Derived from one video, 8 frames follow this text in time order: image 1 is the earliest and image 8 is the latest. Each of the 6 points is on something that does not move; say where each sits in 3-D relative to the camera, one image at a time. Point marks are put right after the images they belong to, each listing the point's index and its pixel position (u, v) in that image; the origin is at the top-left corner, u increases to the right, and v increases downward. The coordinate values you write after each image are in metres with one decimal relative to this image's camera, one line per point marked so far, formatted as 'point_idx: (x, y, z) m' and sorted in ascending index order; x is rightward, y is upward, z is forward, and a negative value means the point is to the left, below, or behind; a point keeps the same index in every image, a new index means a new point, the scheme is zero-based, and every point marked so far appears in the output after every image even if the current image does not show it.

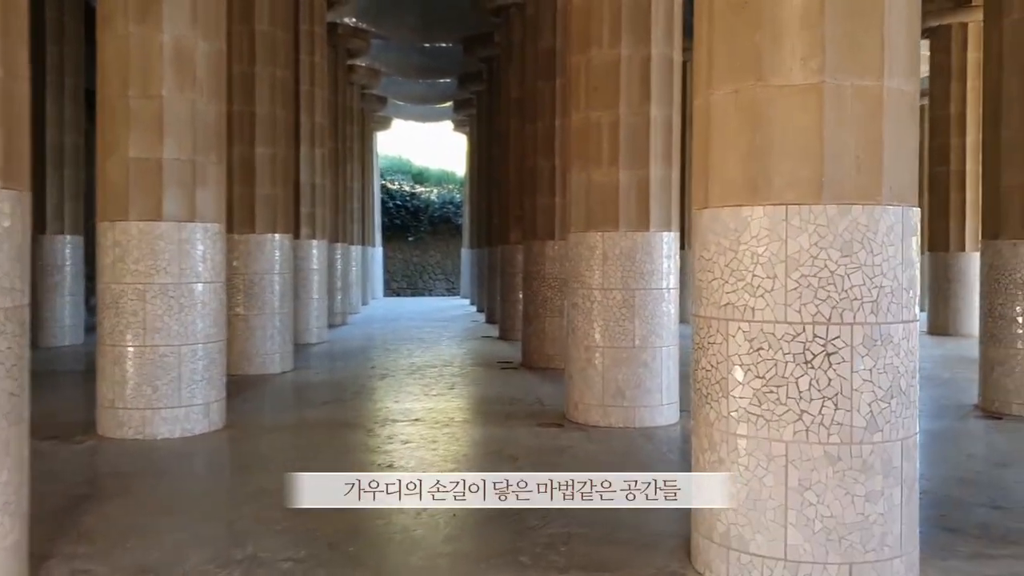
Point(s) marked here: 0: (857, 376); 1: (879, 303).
0: (+2.2, -0.6, +5.7) m
1: (+2.3, -0.1, +5.7) m
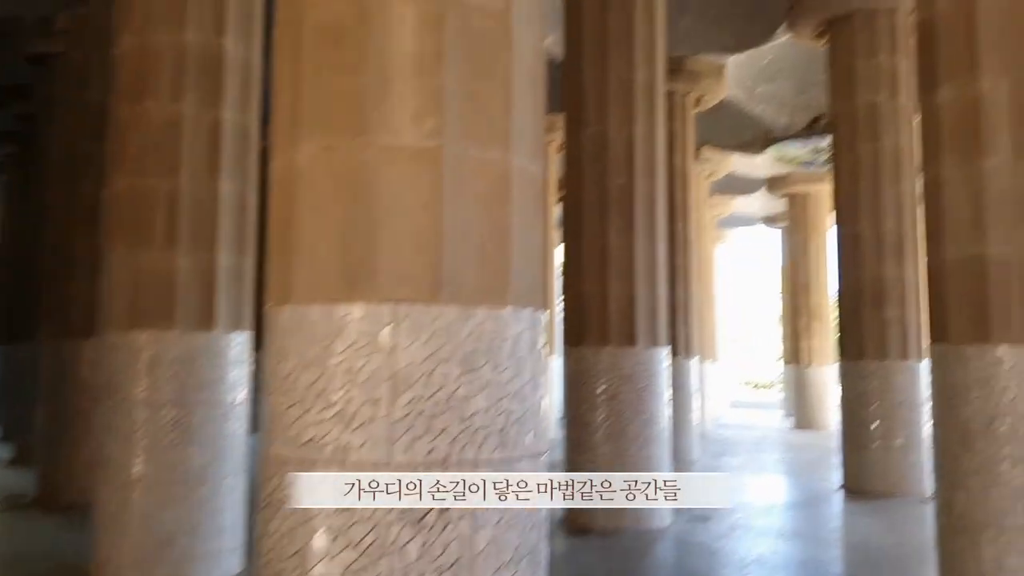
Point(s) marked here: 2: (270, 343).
0: (-0.1, -1.2, +4.2) m
1: (0.0, -0.7, +4.3) m
2: (-1.2, -0.3, +4.6) m
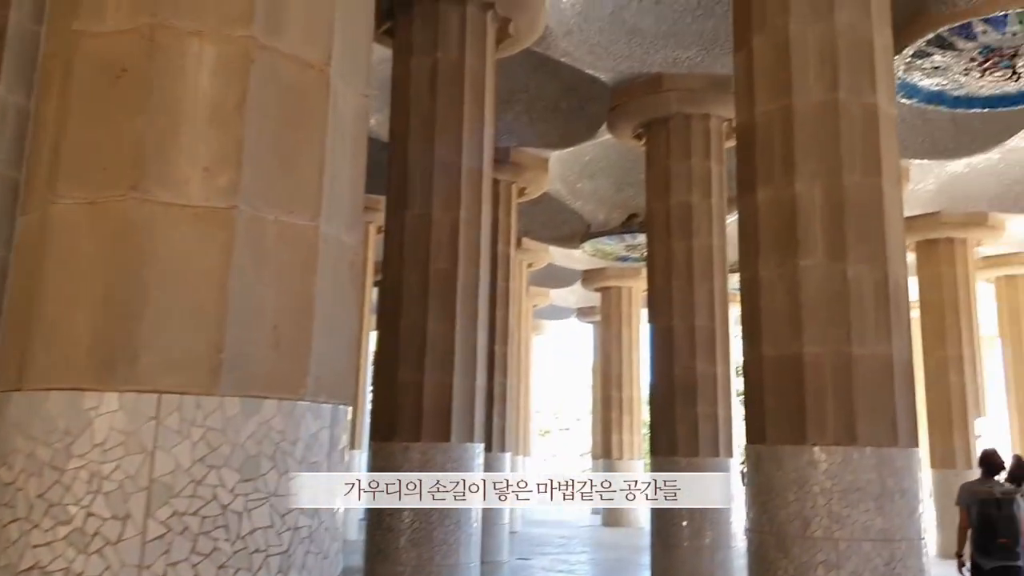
0: (-1.0, -1.5, +3.4) m
1: (-0.9, -1.1, +3.6) m
2: (-2.1, -0.6, +3.6) m
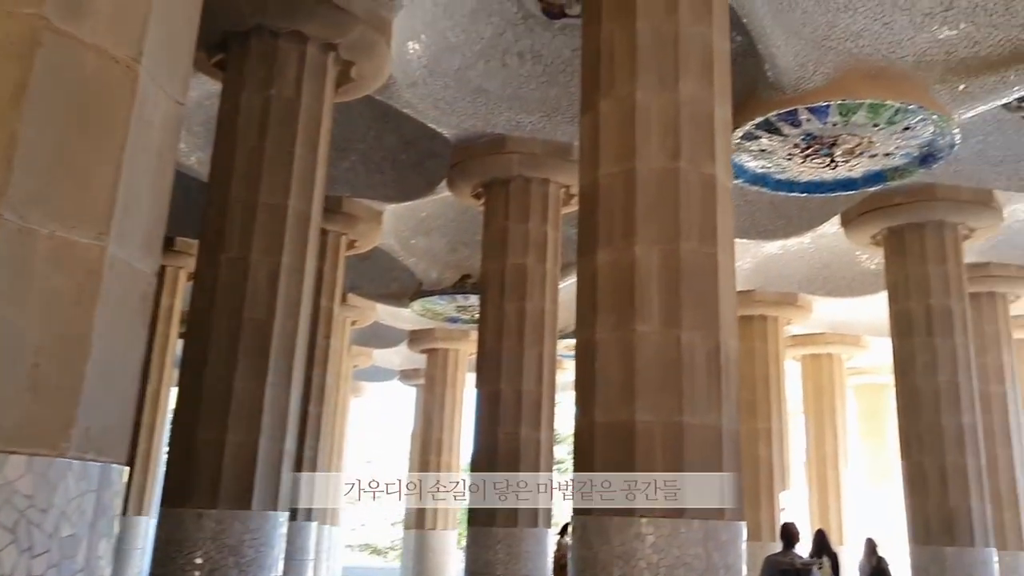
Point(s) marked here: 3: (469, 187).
0: (-1.6, -1.6, +2.6) m
1: (-1.5, -1.2, +2.8) m
2: (-2.7, -0.6, +2.7) m
3: (-0.7, +1.6, +14.3) m
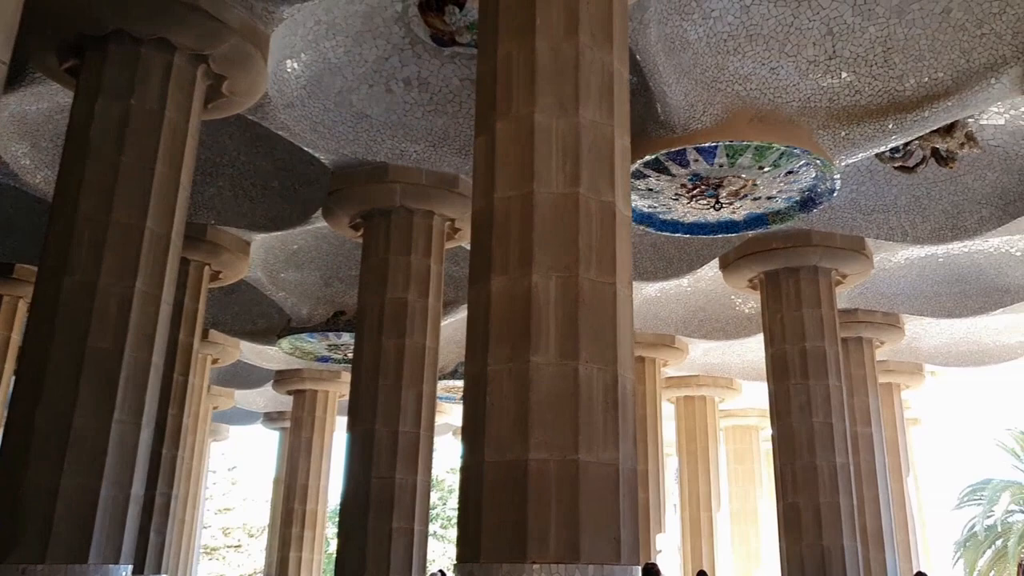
0: (-1.8, -1.6, +1.8) m
1: (-1.7, -1.1, +2.0) m
2: (-2.9, -0.6, +1.7) m
3: (-2.5, +1.1, +13.6) m
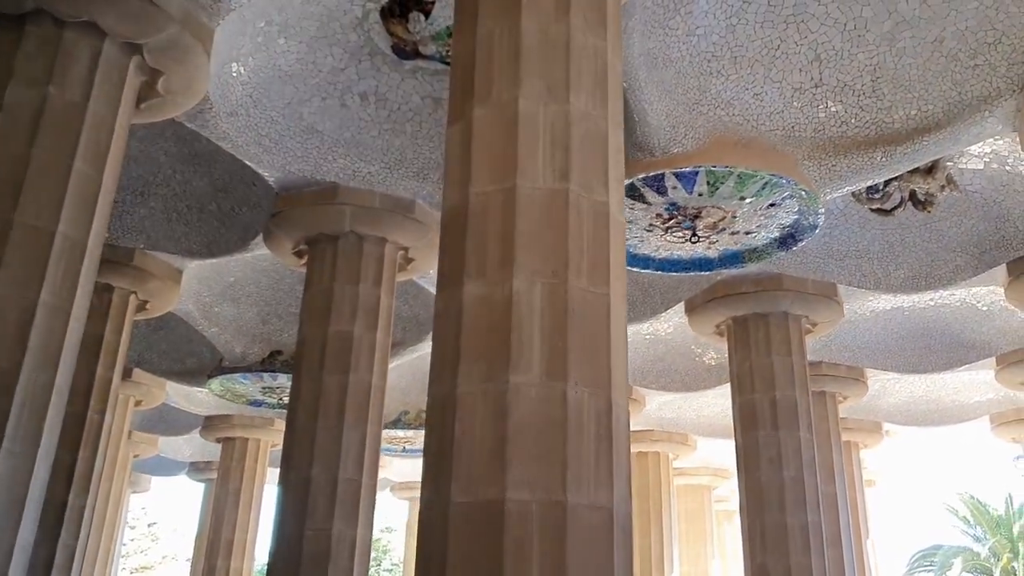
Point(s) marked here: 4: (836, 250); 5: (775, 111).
0: (-1.7, -1.3, +0.6) m
1: (-1.6, -0.9, +0.9) m
2: (-2.7, -0.2, +0.6) m
3: (-3.1, +0.7, +12.5) m
4: (+4.9, +0.6, +13.6) m
5: (+2.9, +2.0, +10.0) m
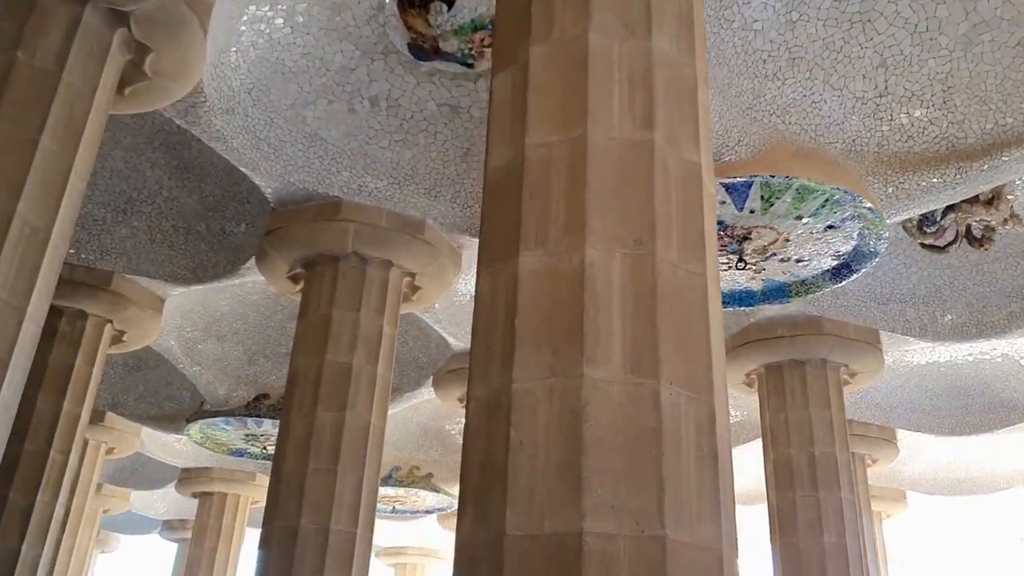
0: (-1.3, -0.7, -0.7) m
1: (-1.2, -0.3, -0.4) m
2: (-2.3, +0.3, -0.7) m
3: (-2.8, +0.3, +11.3) m
4: (+5.1, -0.1, +12.5) m
5: (+3.2, +1.7, +8.9) m
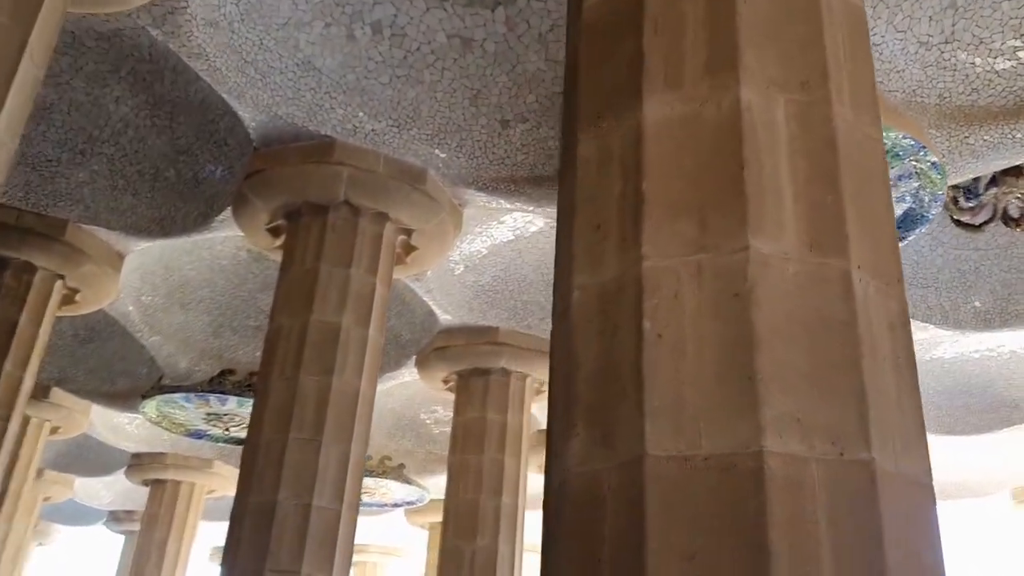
0: (-0.7, -0.1, -1.8) m
1: (-0.6, +0.2, -1.5) m
2: (-1.7, +1.0, -1.8) m
3: (-2.8, +0.8, +10.1) m
4: (+5.1, +0.2, +11.6) m
5: (+3.5, +2.0, +8.1) m
